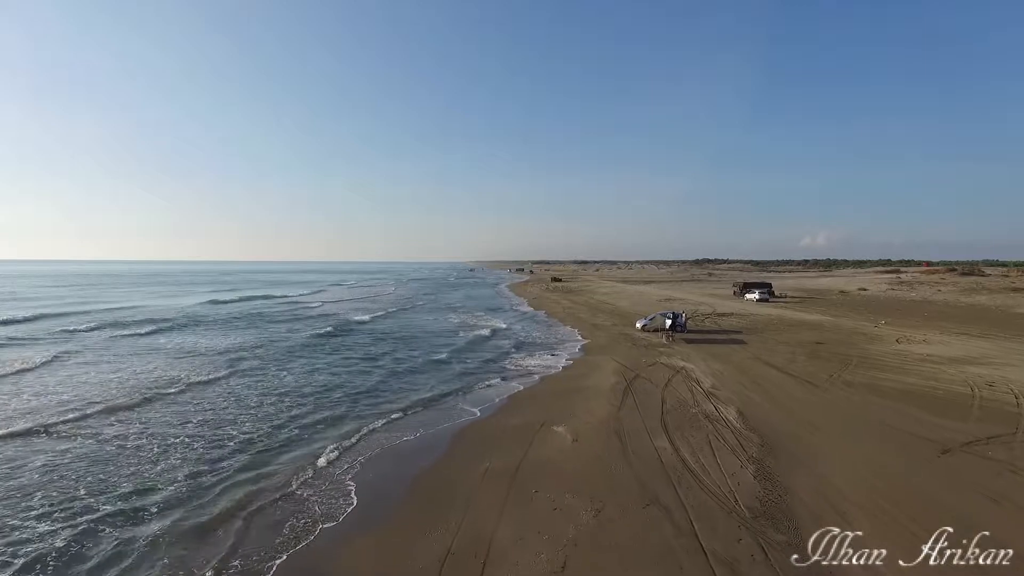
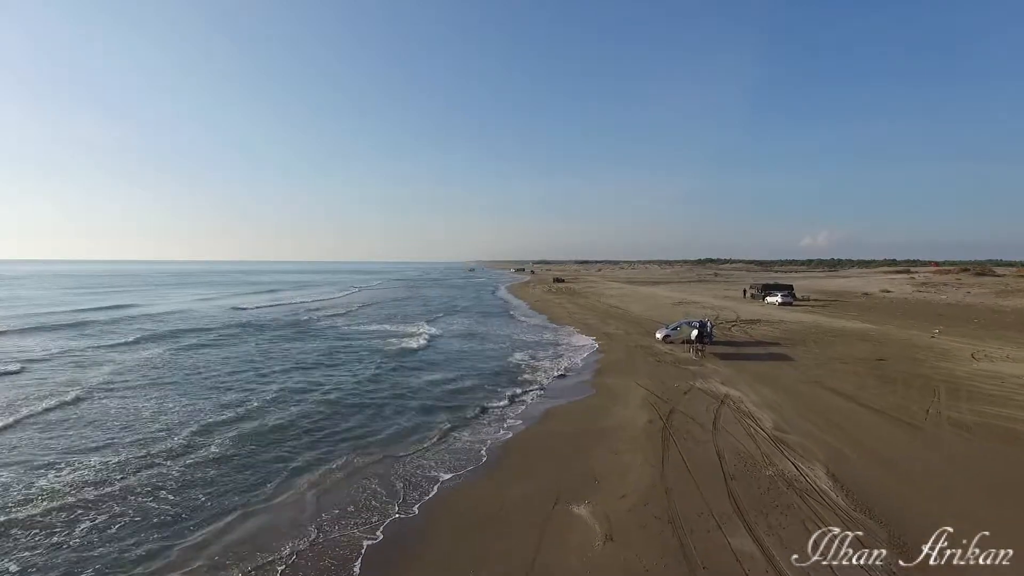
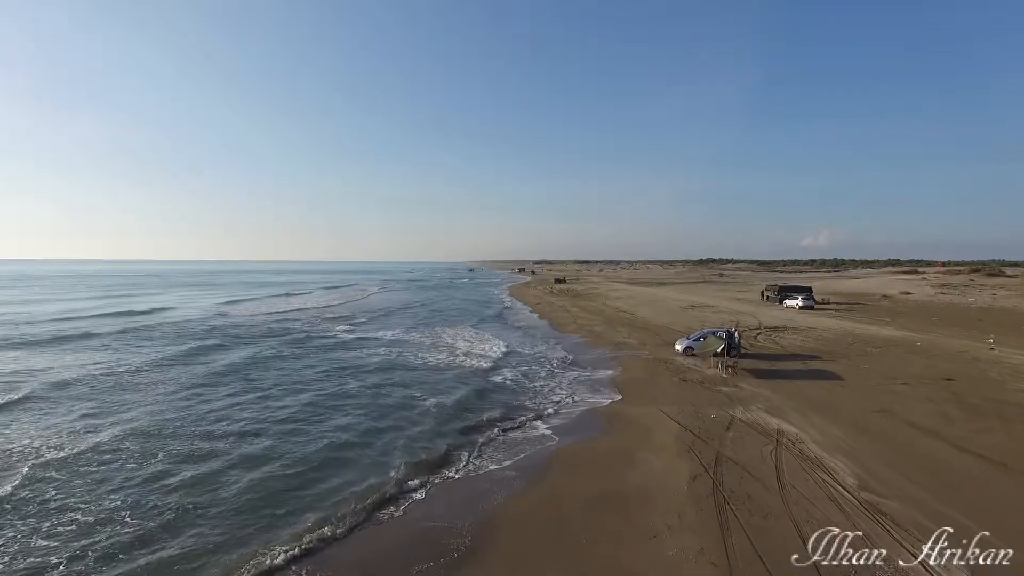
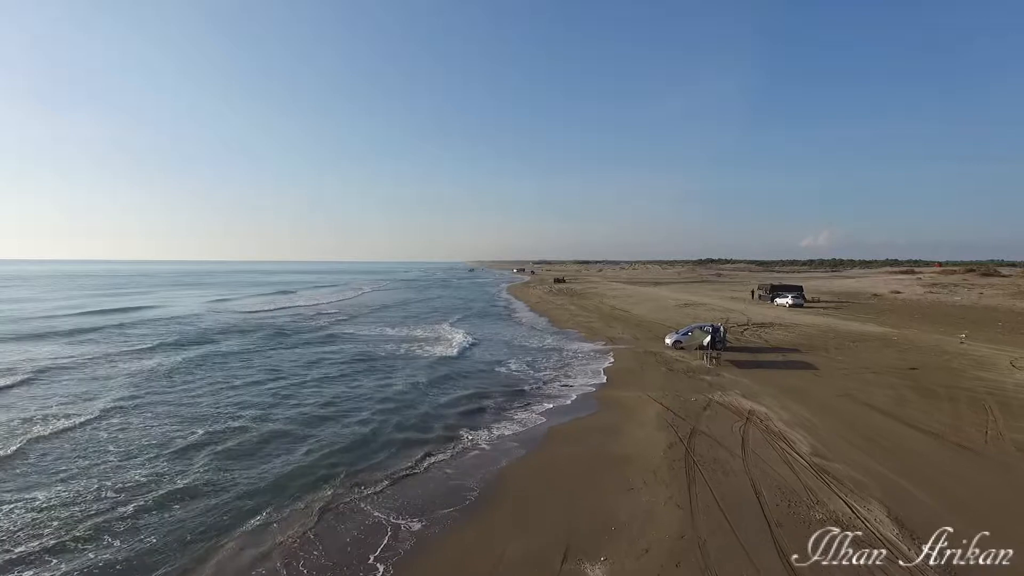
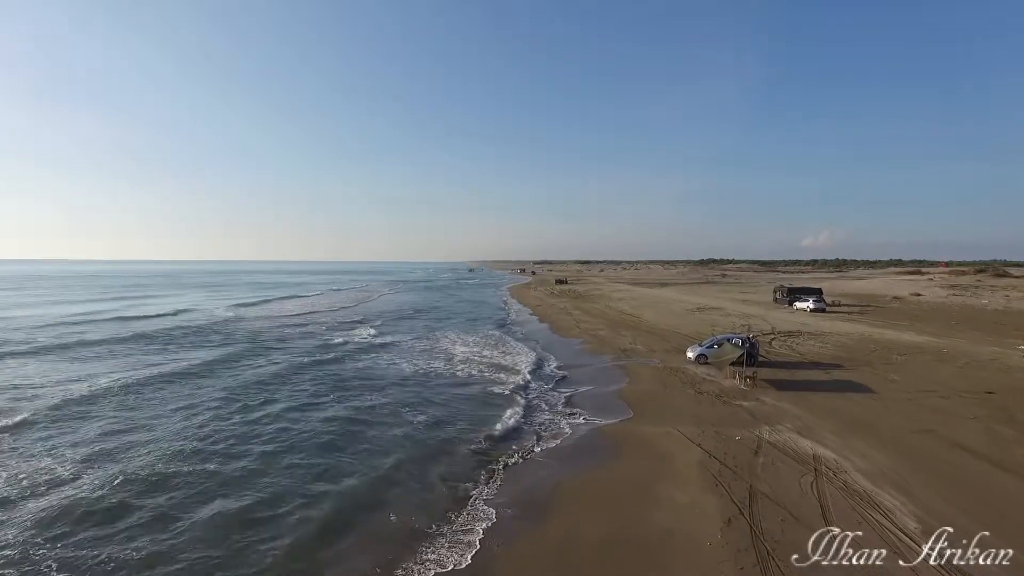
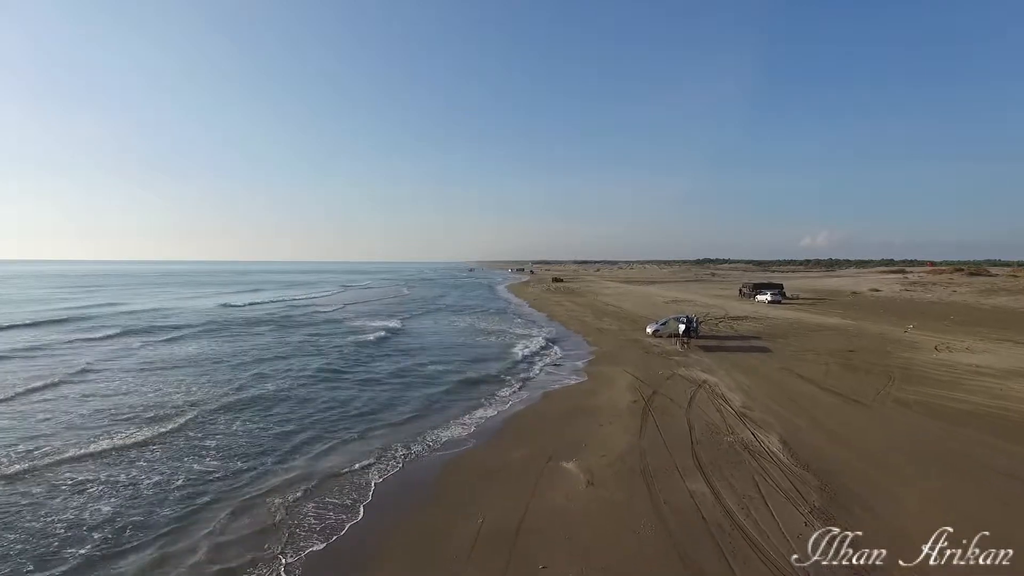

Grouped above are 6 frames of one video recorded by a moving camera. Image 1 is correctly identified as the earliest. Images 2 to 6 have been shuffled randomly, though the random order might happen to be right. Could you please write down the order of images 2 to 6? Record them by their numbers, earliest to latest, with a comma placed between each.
6, 2, 4, 3, 5
